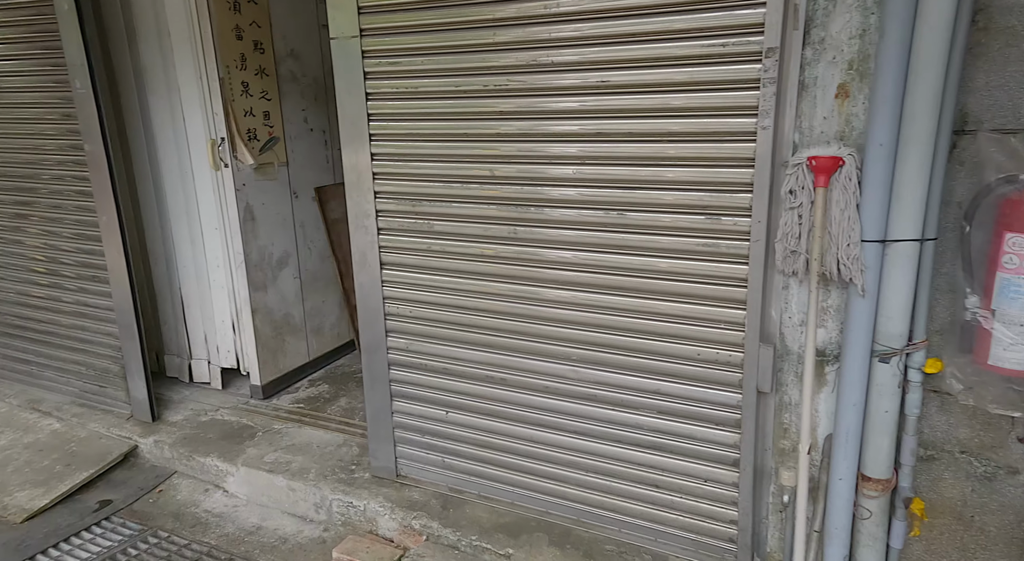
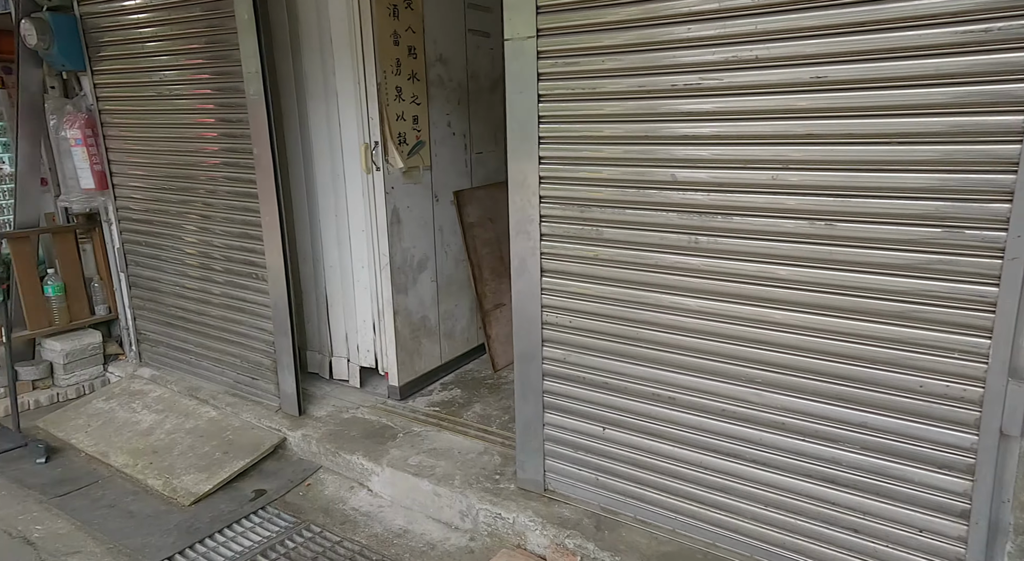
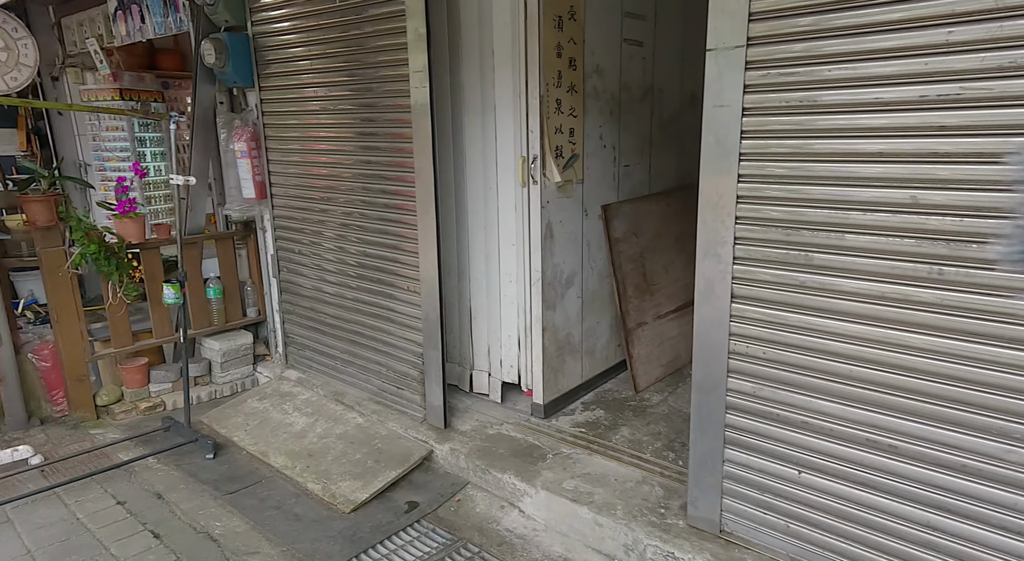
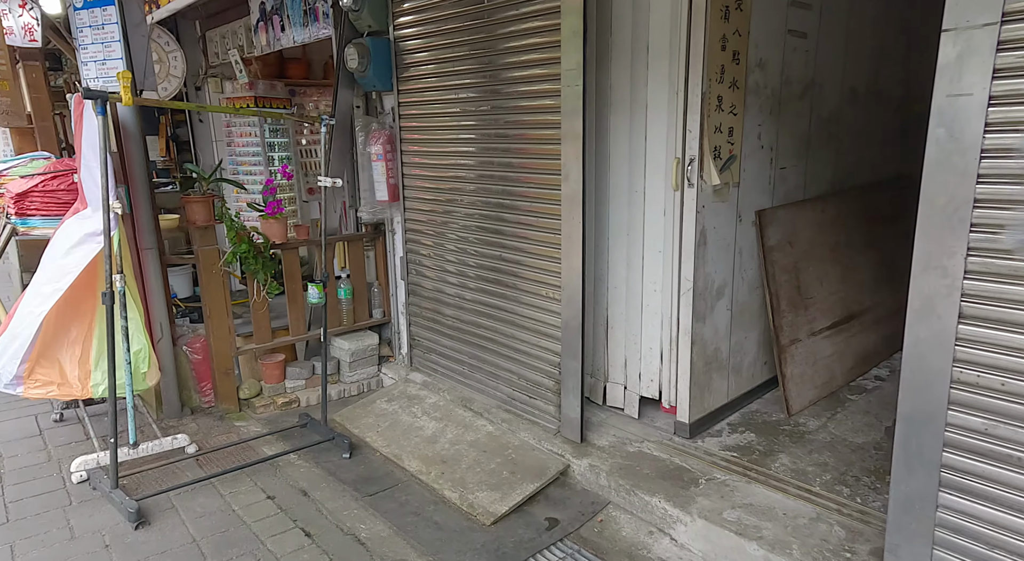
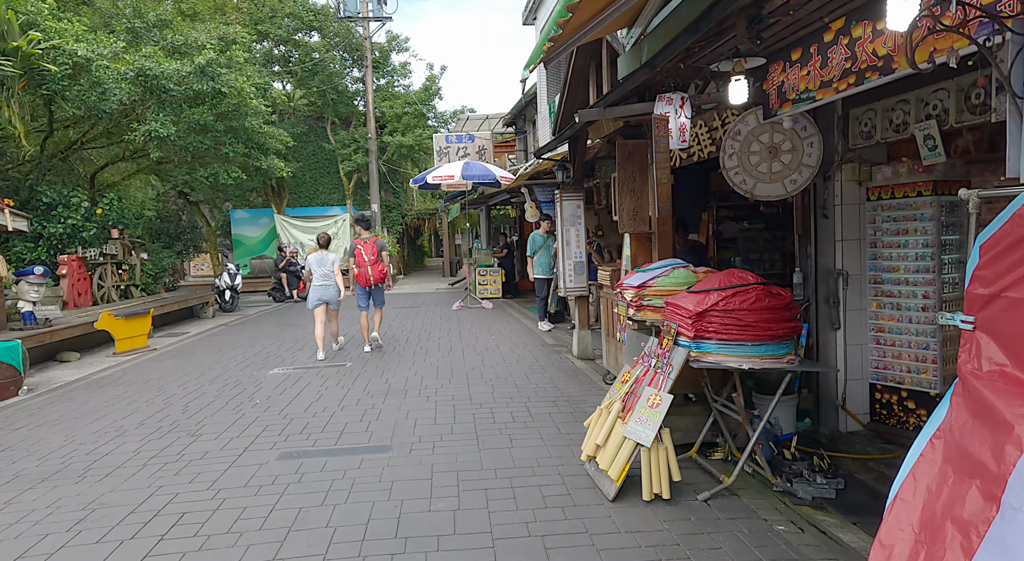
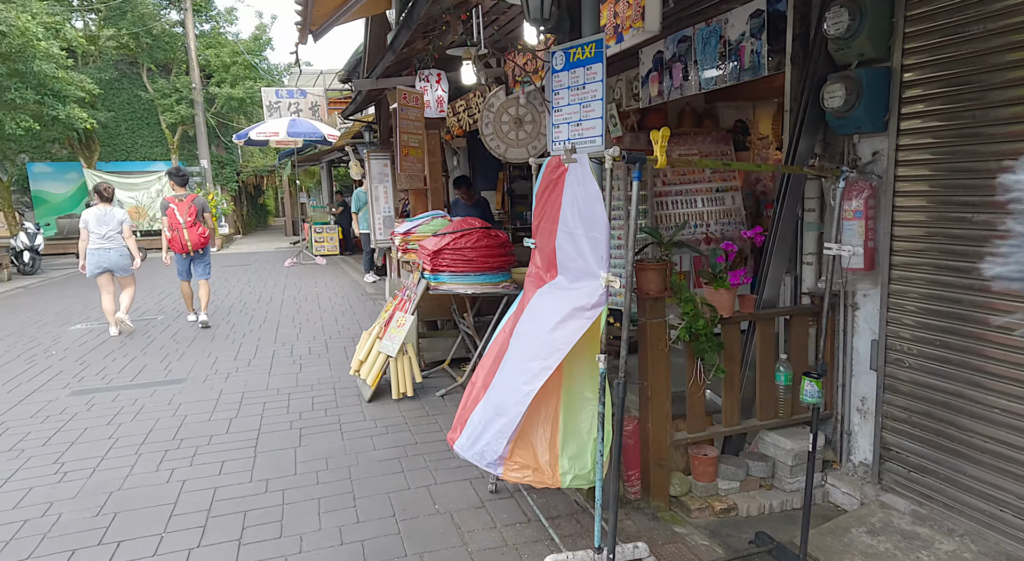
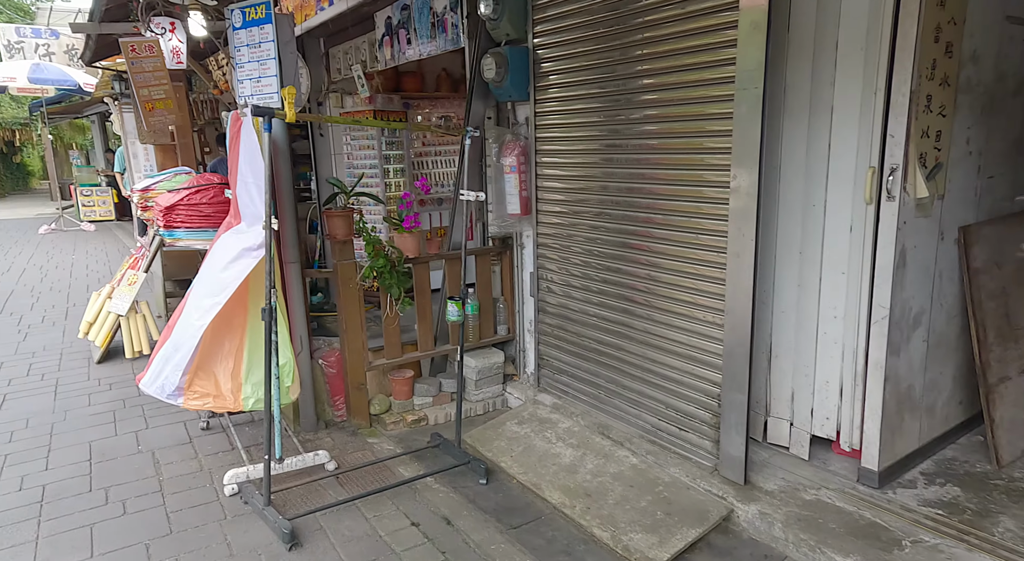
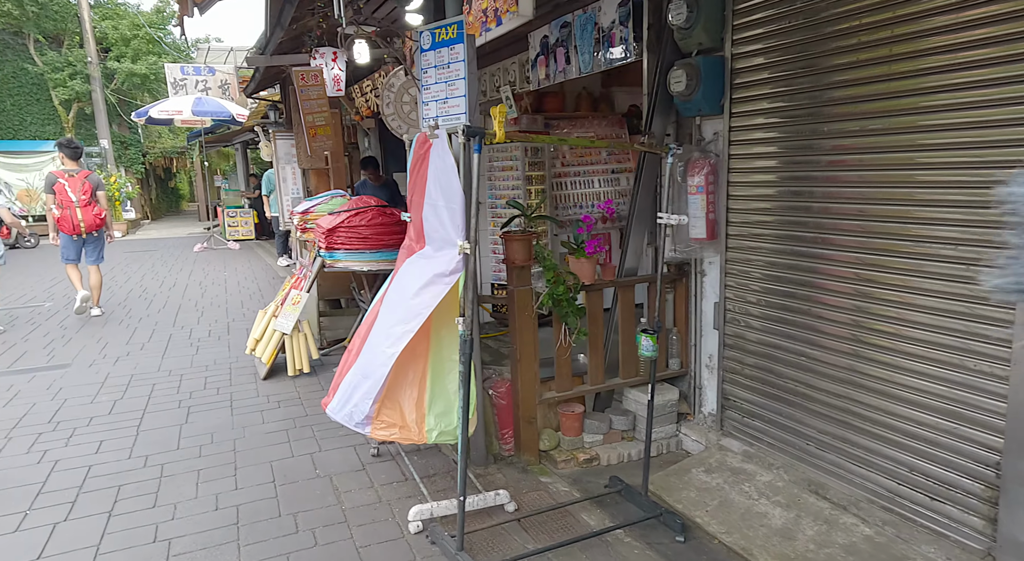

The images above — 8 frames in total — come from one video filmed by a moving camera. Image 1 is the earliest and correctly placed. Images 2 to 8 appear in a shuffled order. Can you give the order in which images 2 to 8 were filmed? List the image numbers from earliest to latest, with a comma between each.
2, 3, 4, 7, 8, 6, 5
